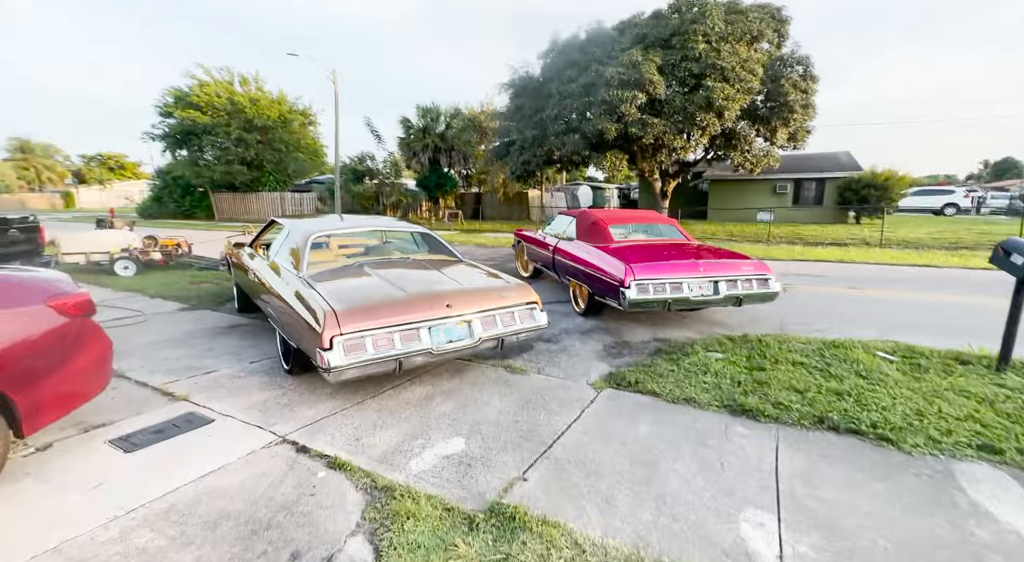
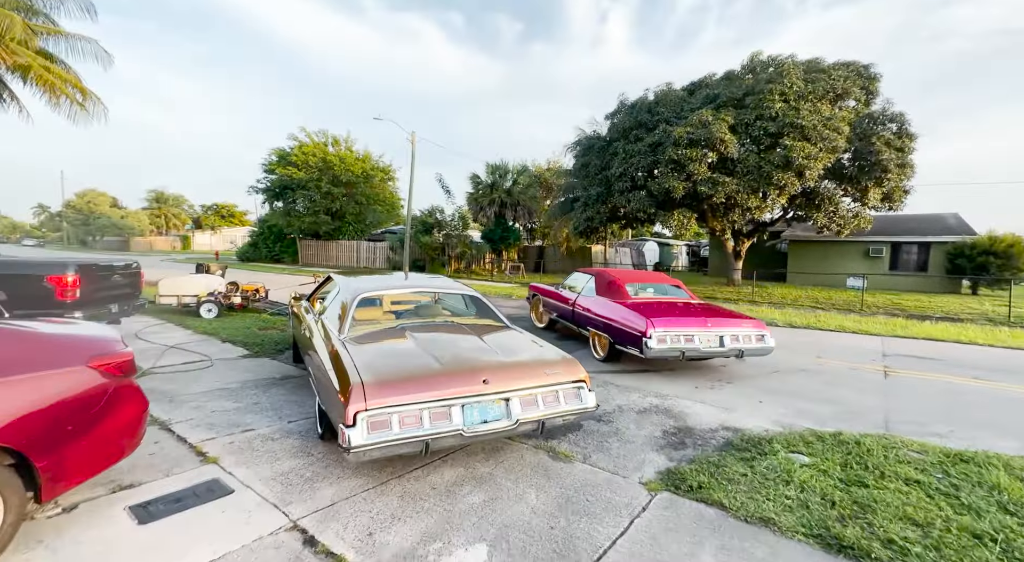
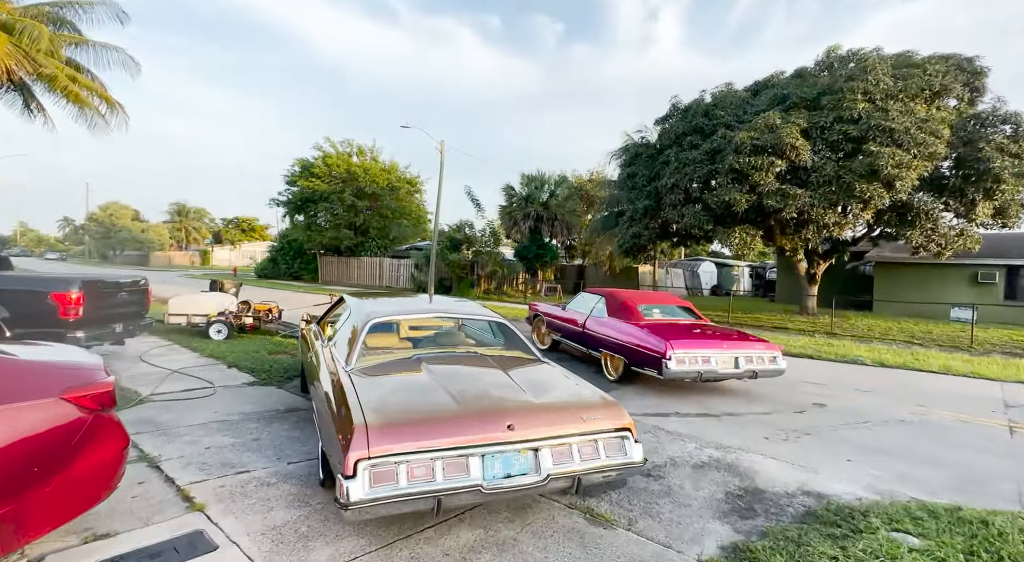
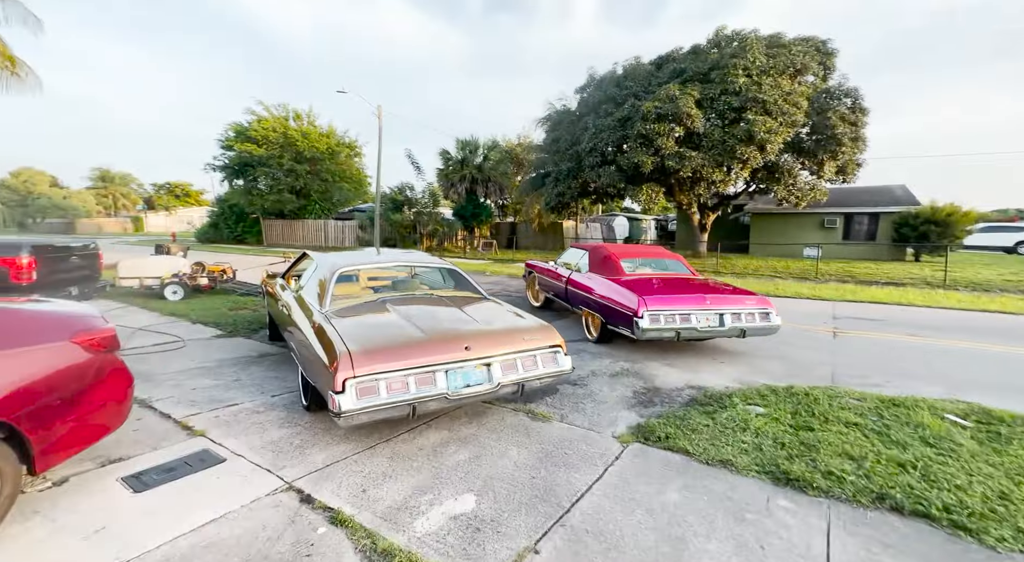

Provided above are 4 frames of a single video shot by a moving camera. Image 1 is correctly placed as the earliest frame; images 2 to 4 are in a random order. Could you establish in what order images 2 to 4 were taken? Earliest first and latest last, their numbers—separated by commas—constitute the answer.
4, 2, 3
